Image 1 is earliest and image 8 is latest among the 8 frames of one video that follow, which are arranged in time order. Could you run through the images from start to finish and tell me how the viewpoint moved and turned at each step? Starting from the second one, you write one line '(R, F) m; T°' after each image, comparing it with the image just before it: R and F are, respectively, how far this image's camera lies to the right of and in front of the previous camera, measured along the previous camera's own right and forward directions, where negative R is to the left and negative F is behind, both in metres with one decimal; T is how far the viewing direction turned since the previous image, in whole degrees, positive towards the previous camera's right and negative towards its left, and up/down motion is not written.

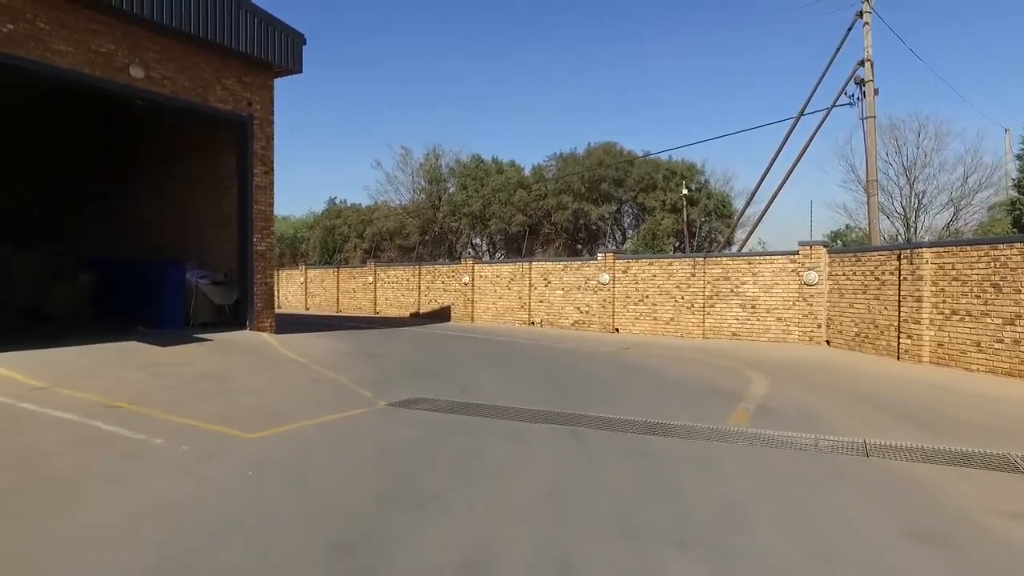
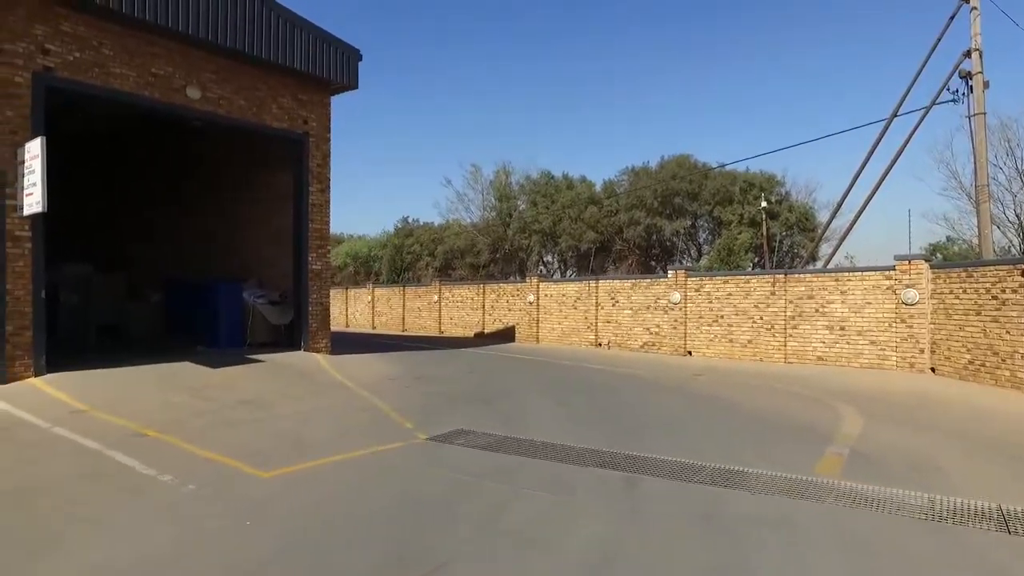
(+0.3, +0.8) m; -6°
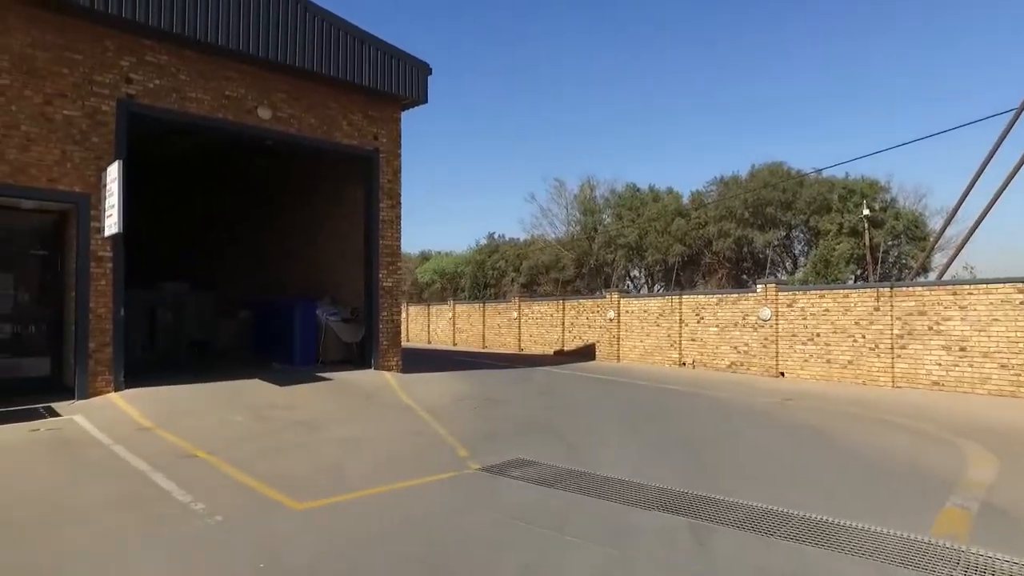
(+0.3, +0.6) m; -8°
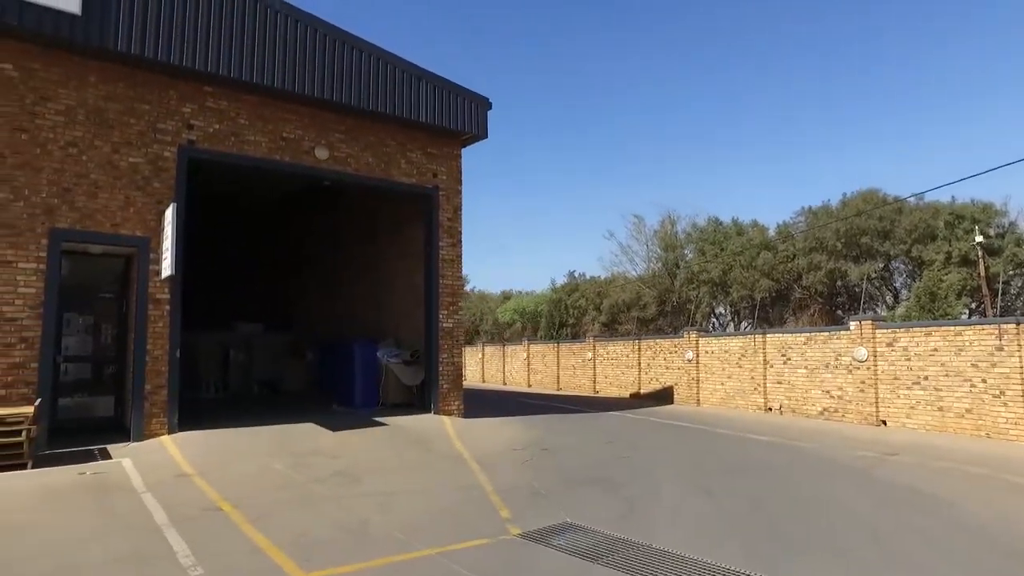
(+0.4, +0.7) m; -7°
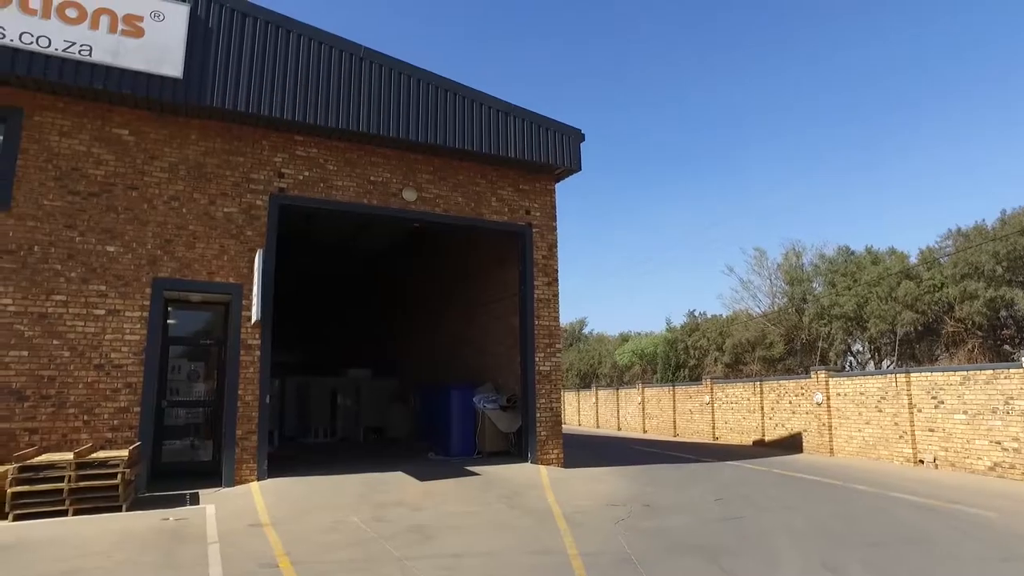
(+0.4, +0.8) m; -10°
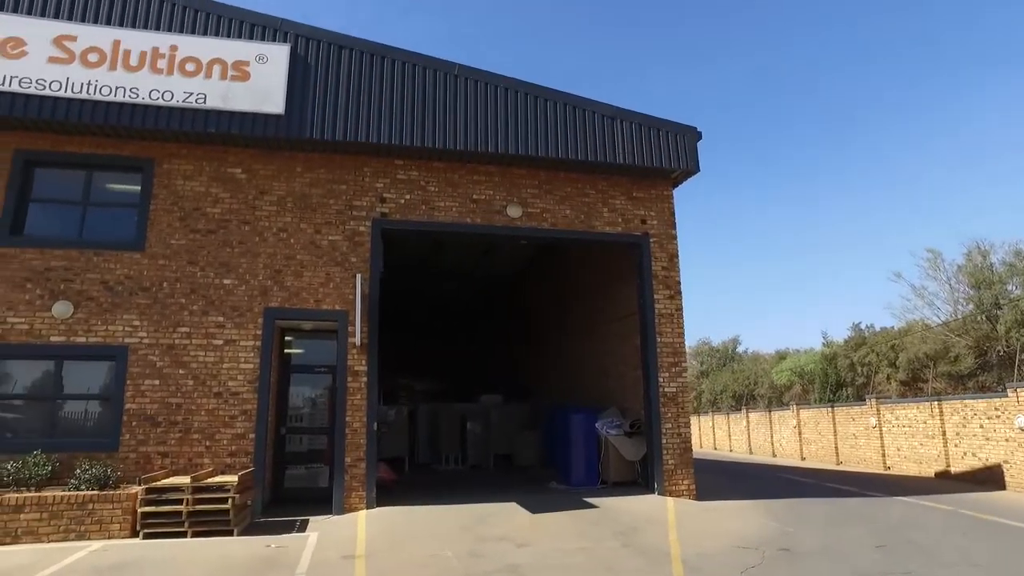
(+0.6, +0.8) m; -13°
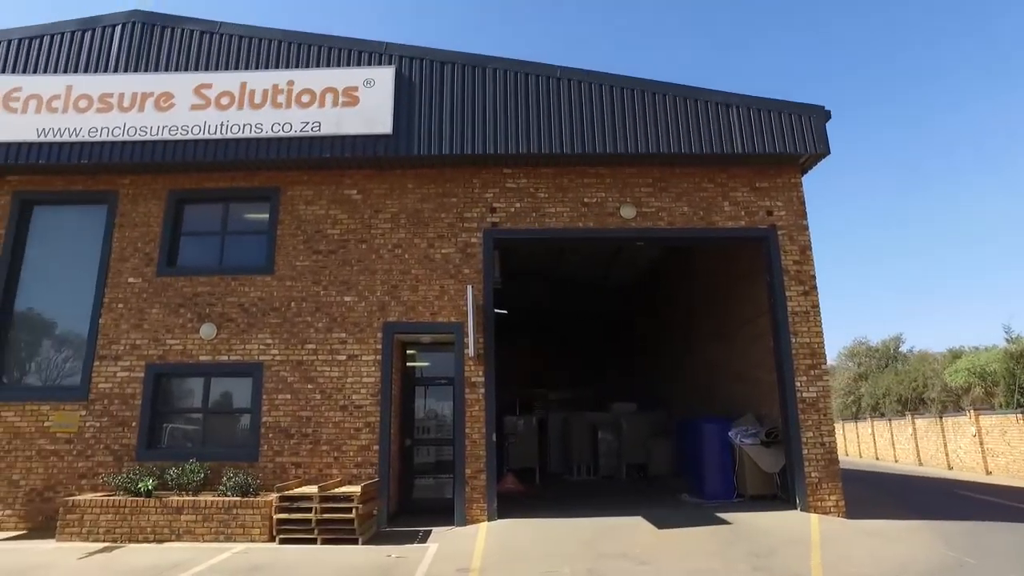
(+0.3, +0.3) m; -12°
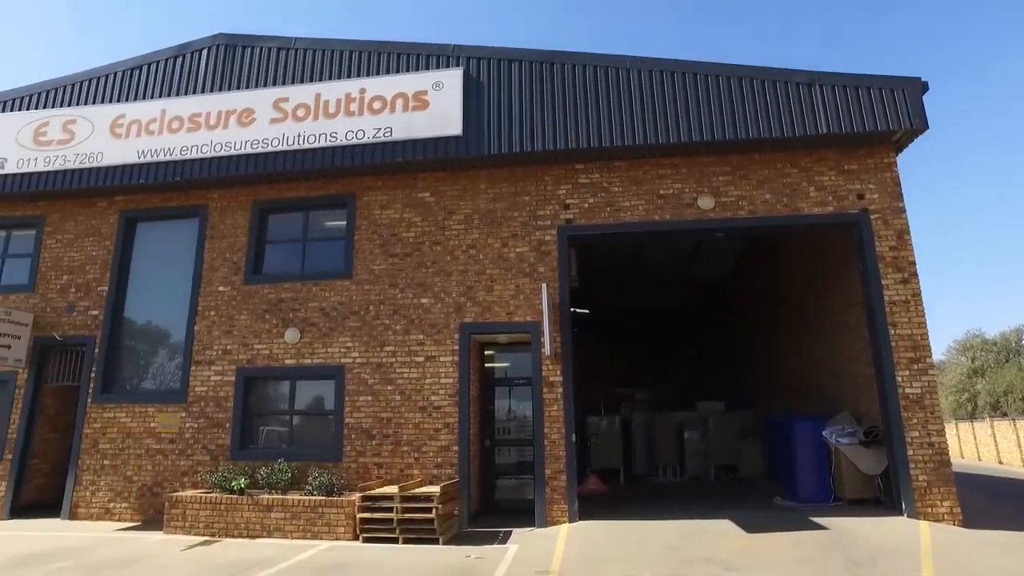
(+0.1, +0.1) m; -7°
